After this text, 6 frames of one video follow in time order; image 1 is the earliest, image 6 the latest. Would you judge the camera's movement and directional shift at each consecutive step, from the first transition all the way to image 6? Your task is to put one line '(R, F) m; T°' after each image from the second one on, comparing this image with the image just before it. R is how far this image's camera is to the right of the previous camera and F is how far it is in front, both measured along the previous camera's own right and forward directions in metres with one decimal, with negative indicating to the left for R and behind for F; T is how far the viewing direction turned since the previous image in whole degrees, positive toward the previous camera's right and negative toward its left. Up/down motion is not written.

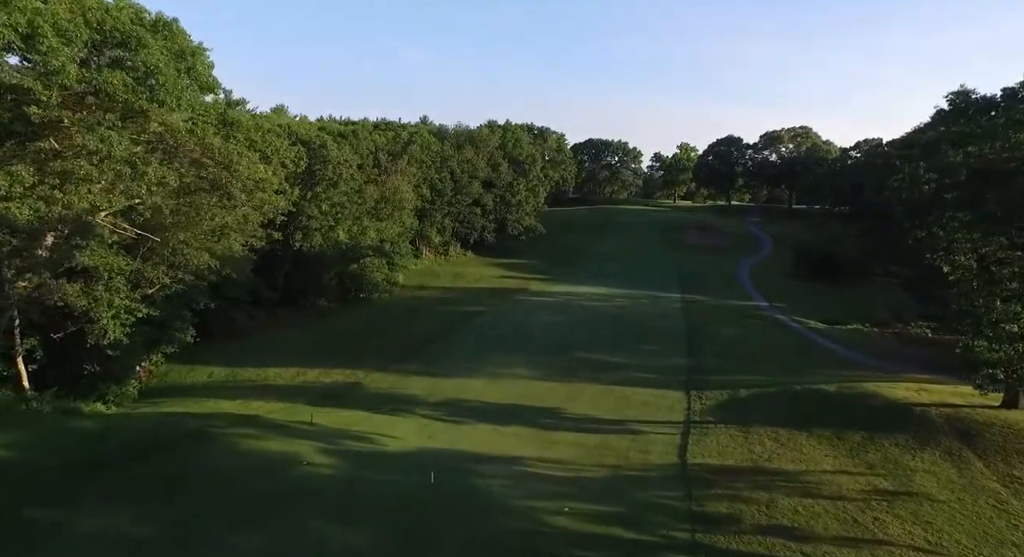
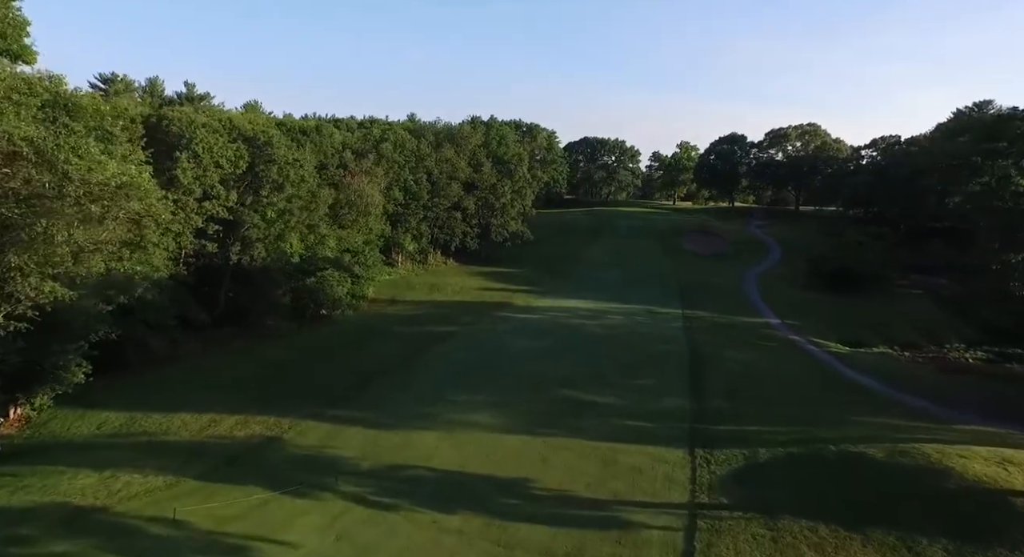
(+1.0, +4.8) m; 0°
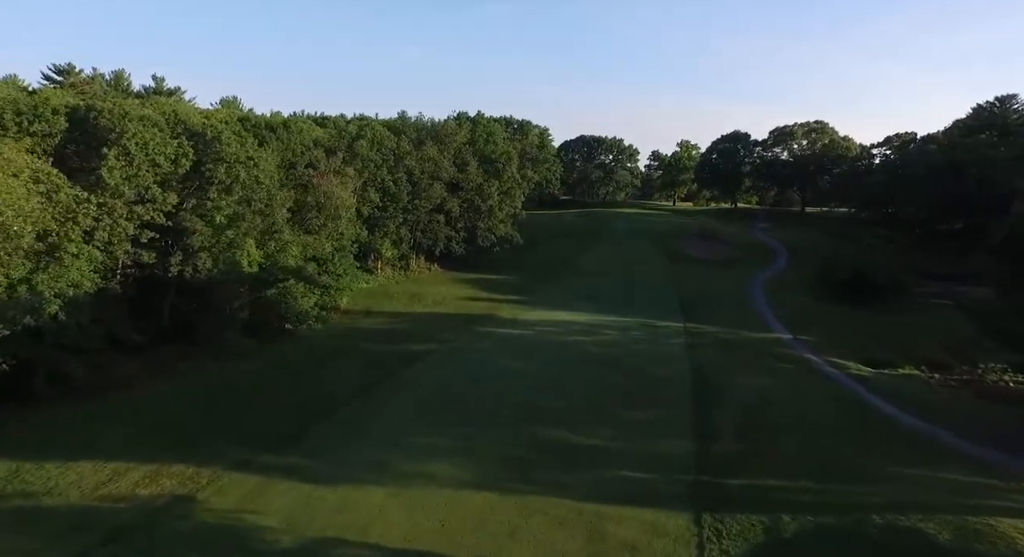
(+0.7, +3.6) m; 0°
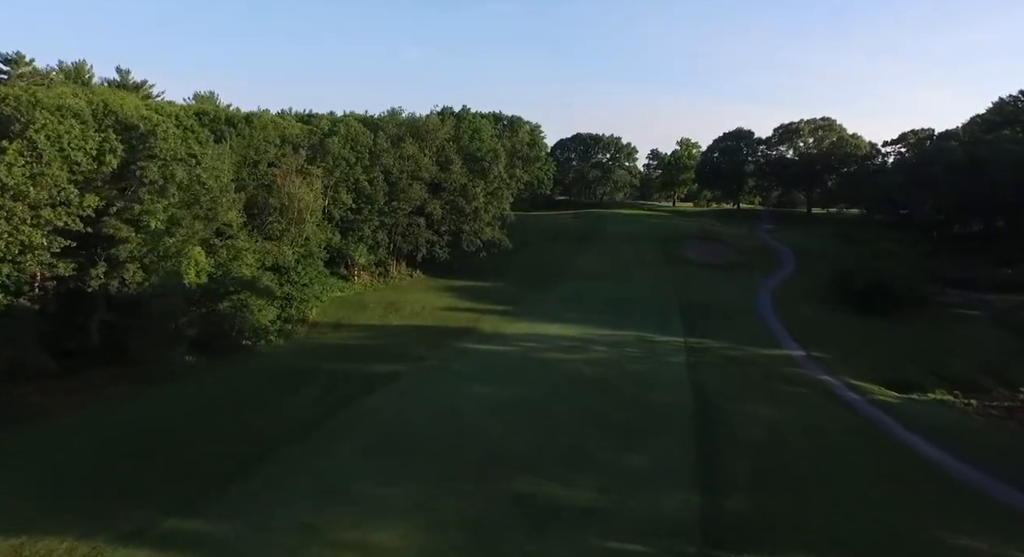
(+0.7, +3.4) m; 0°
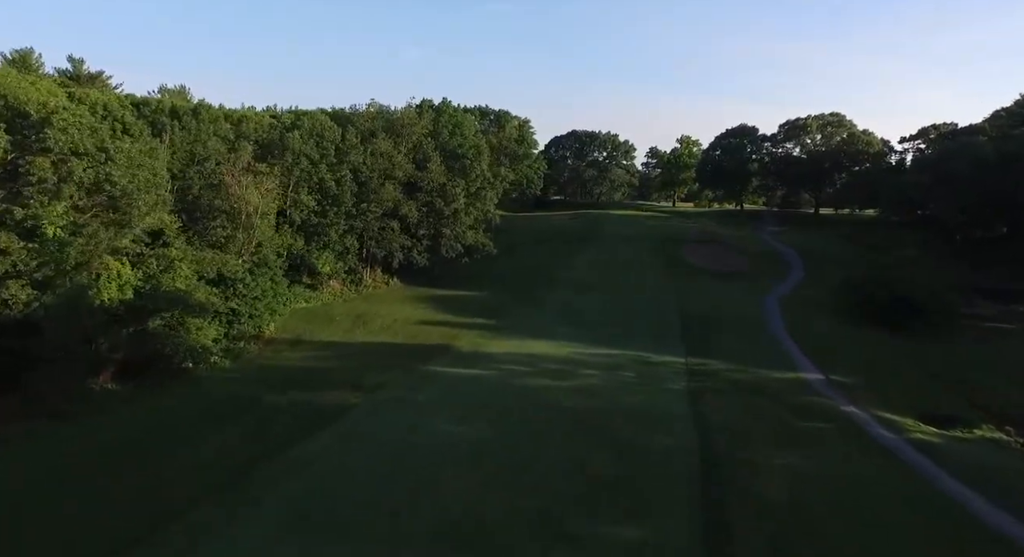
(+0.8, +3.9) m; 0°
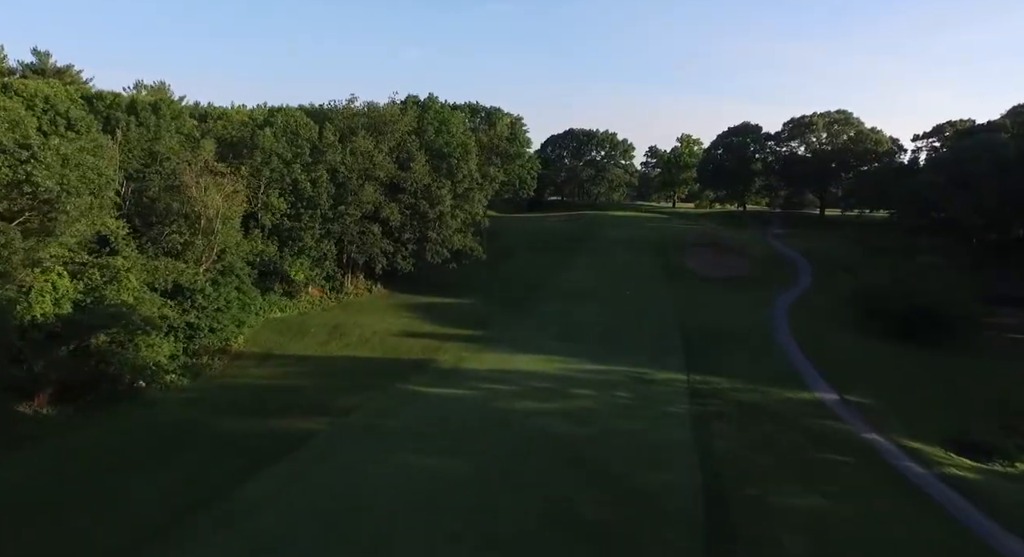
(+0.5, +2.5) m; 0°
